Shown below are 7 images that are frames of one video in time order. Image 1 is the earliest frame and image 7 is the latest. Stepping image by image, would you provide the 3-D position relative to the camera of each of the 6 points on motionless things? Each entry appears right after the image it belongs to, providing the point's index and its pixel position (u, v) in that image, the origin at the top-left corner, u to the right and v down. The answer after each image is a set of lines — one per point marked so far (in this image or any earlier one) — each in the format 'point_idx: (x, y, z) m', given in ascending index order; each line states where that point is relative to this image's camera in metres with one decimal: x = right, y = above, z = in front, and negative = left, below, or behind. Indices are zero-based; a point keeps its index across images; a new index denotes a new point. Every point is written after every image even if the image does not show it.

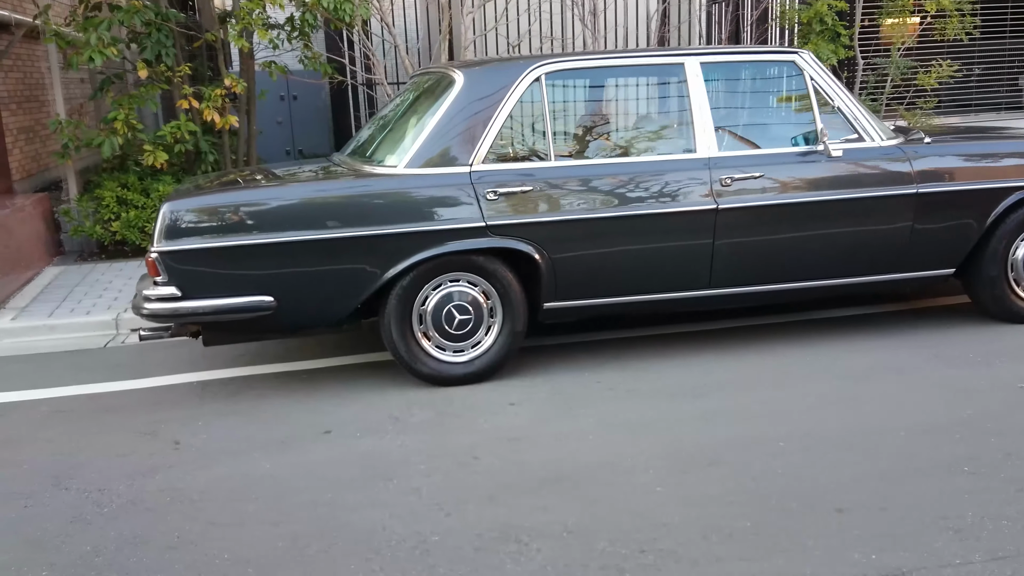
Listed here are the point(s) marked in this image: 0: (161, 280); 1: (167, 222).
0: (-1.8, 0.0, +4.8) m
1: (-1.7, +0.3, +4.7) m
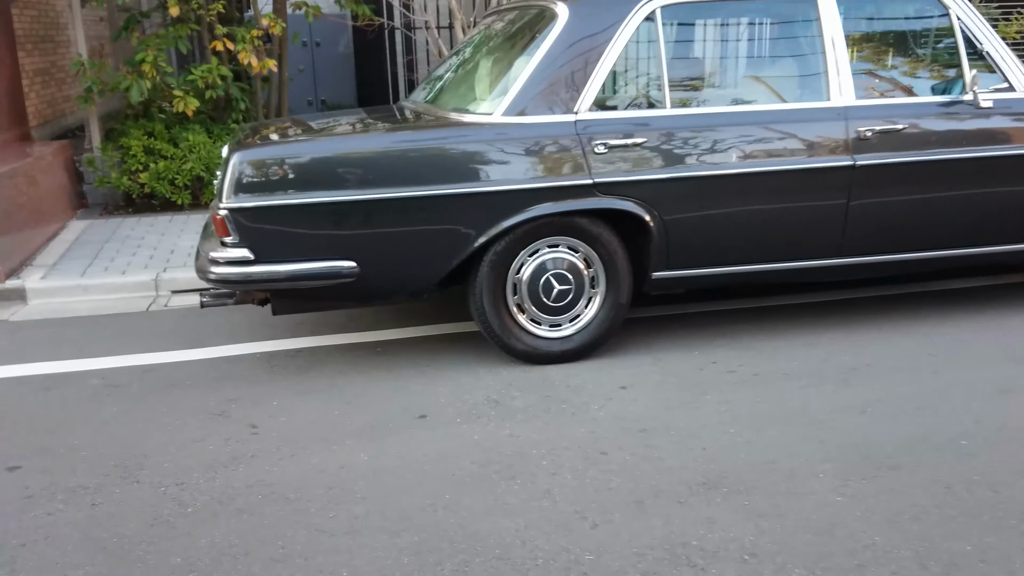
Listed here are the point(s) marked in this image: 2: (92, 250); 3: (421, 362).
0: (-1.2, +0.2, +4.2) m
1: (-1.2, +0.5, +4.2) m
2: (-3.3, +0.3, +7.3) m
3: (-0.5, -0.4, +4.7) m
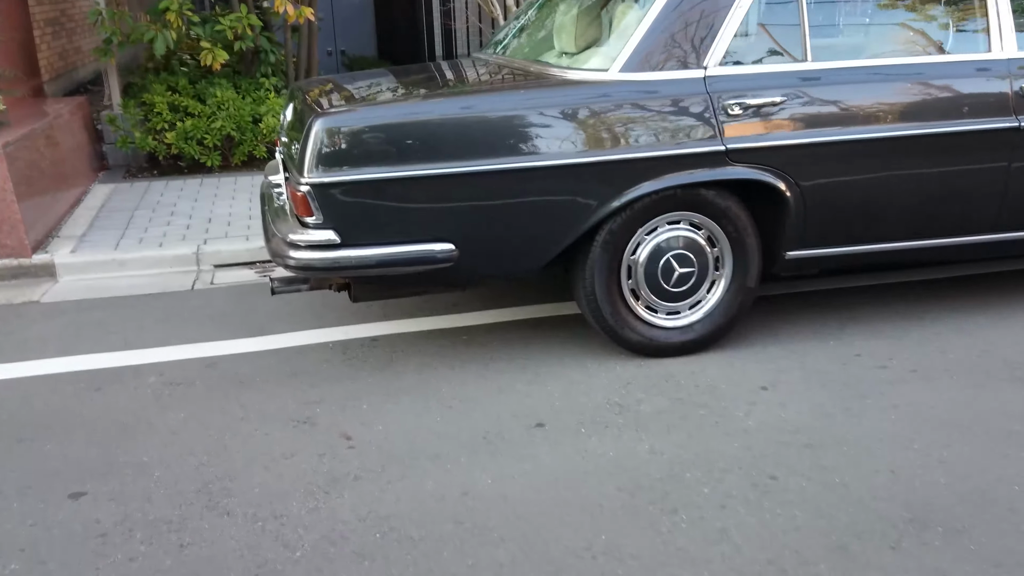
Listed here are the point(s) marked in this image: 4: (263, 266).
0: (-0.8, +0.3, +3.6) m
1: (-0.7, +0.5, +3.6) m
2: (-2.8, +0.5, +6.7) m
3: (0.0, -0.3, +4.2) m
4: (-1.6, +0.1, +6.1) m
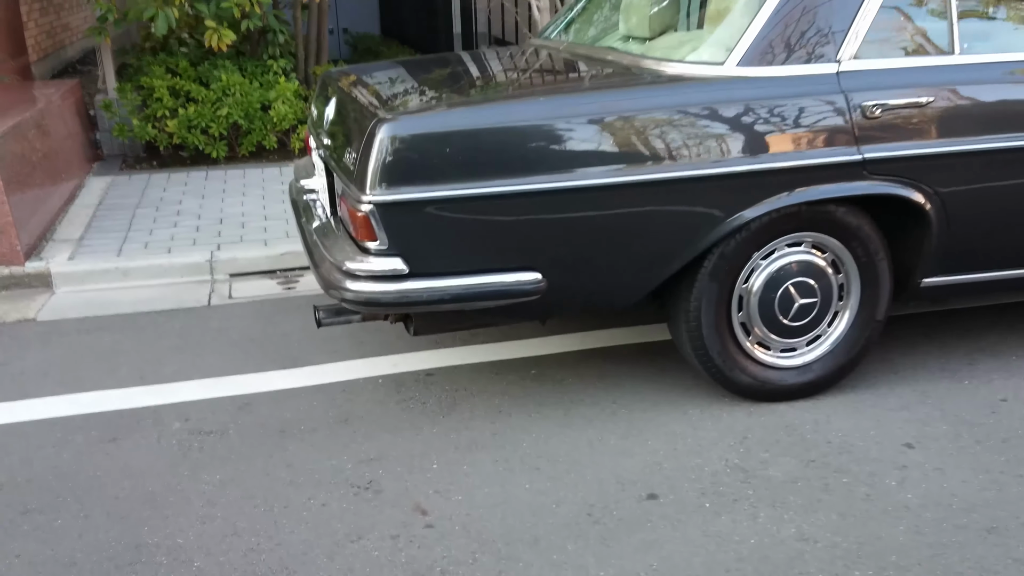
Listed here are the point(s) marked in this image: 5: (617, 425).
0: (-0.4, +0.1, +3.0) m
1: (-0.4, +0.4, +3.0) m
2: (-2.5, +0.4, +6.1) m
3: (+0.3, -0.4, +3.6) m
4: (-1.3, +0.1, +5.4) m
5: (+0.4, -0.5, +3.3) m
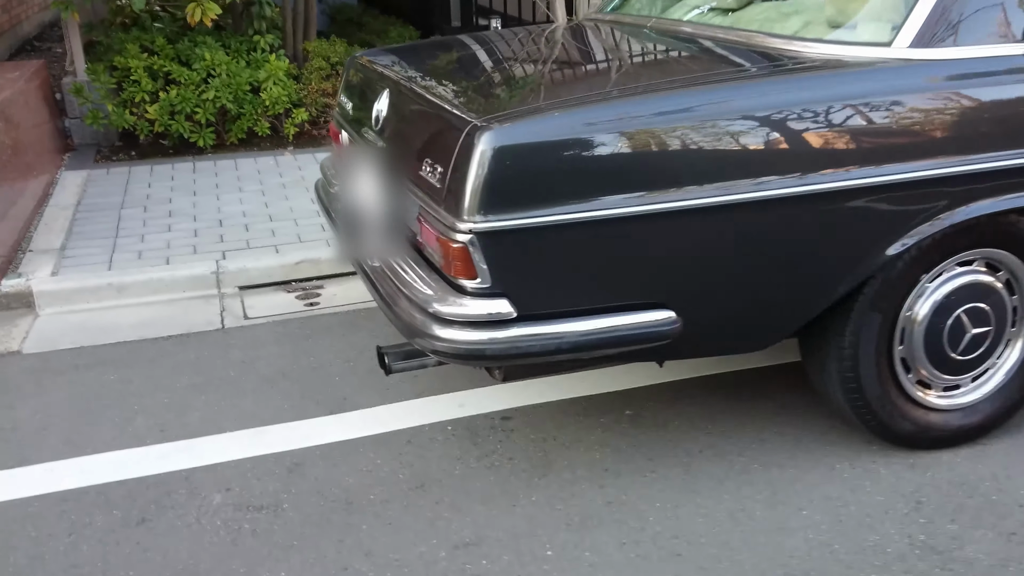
0: (-0.1, 0.0, +2.4) m
1: (-0.1, +0.3, +2.3) m
2: (-2.3, +0.4, +5.4) m
3: (+0.7, -0.5, +3.0) m
4: (-1.1, 0.0, +4.8) m
5: (+0.7, -0.6, +2.8) m
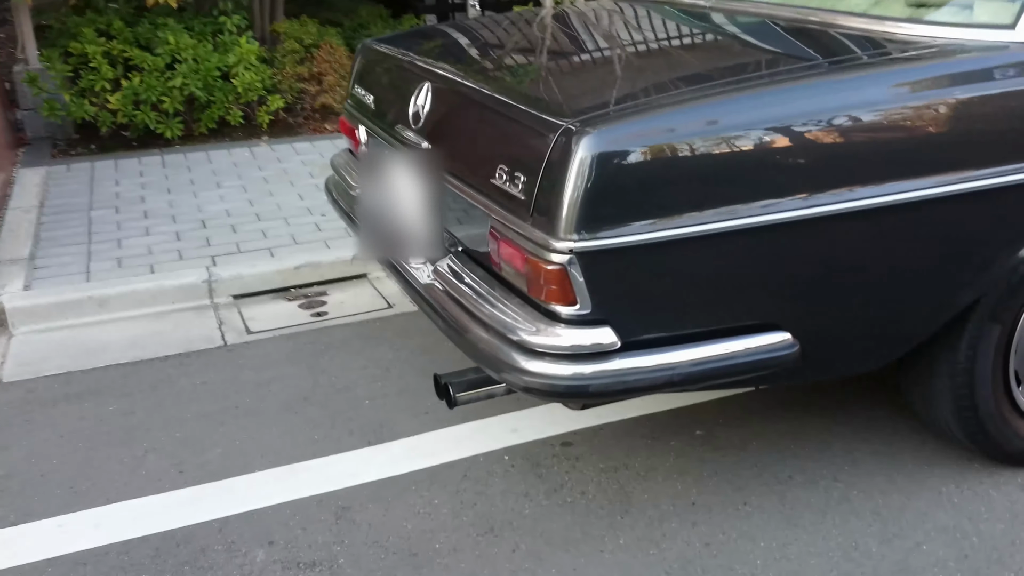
0: (+0.1, -0.1, +2.1) m
1: (+0.2, +0.2, +2.0) m
2: (-2.3, +0.3, +4.9) m
3: (+0.9, -0.5, +2.8) m
4: (-1.0, 0.0, +4.4) m
5: (+1.0, -0.6, +2.5) m
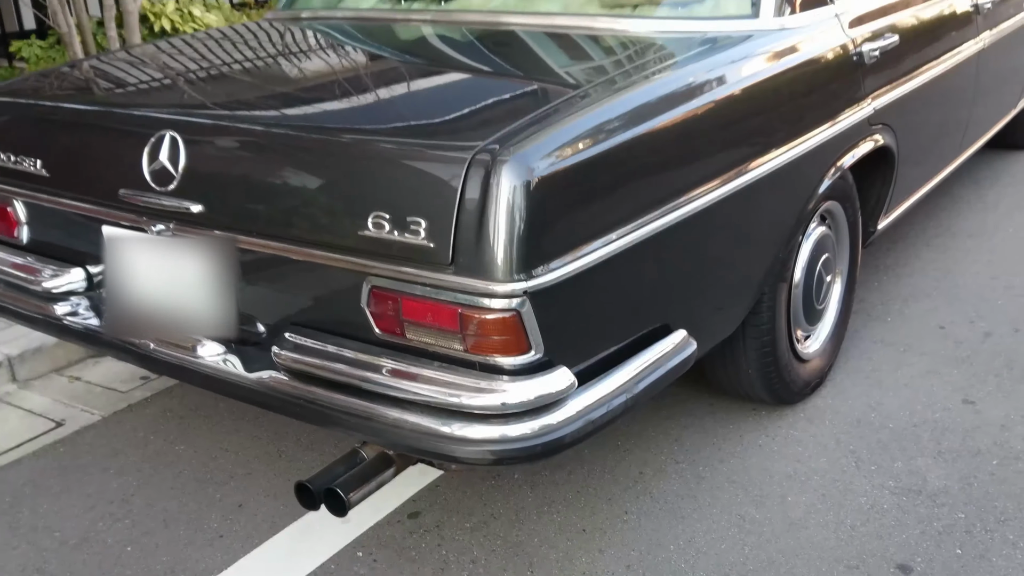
0: (0.0, -0.1, +1.9) m
1: (0.0, +0.1, +1.8) m
2: (-3.5, -0.5, +3.0) m
3: (+0.4, -0.5, +2.8) m
4: (-2.1, -0.5, +3.3) m
5: (+0.6, -0.6, +2.7) m
